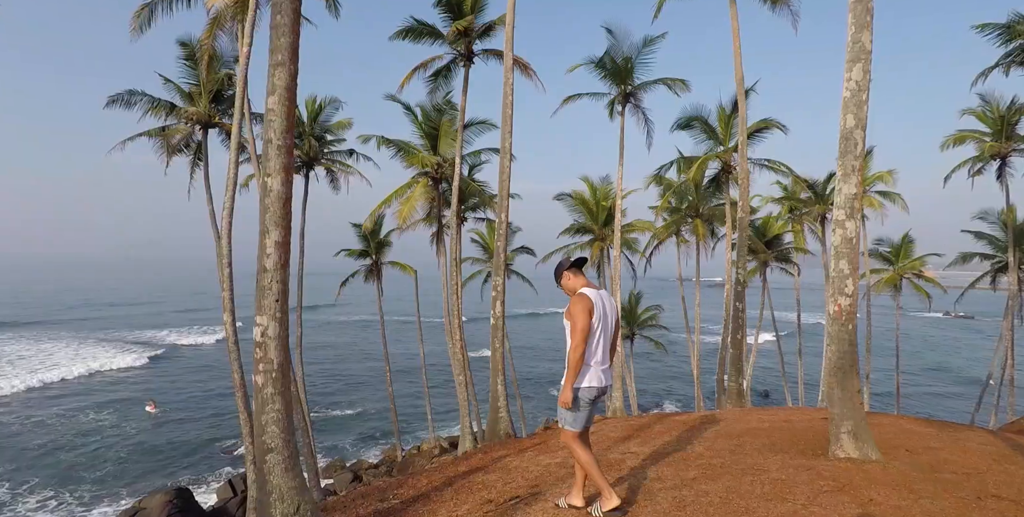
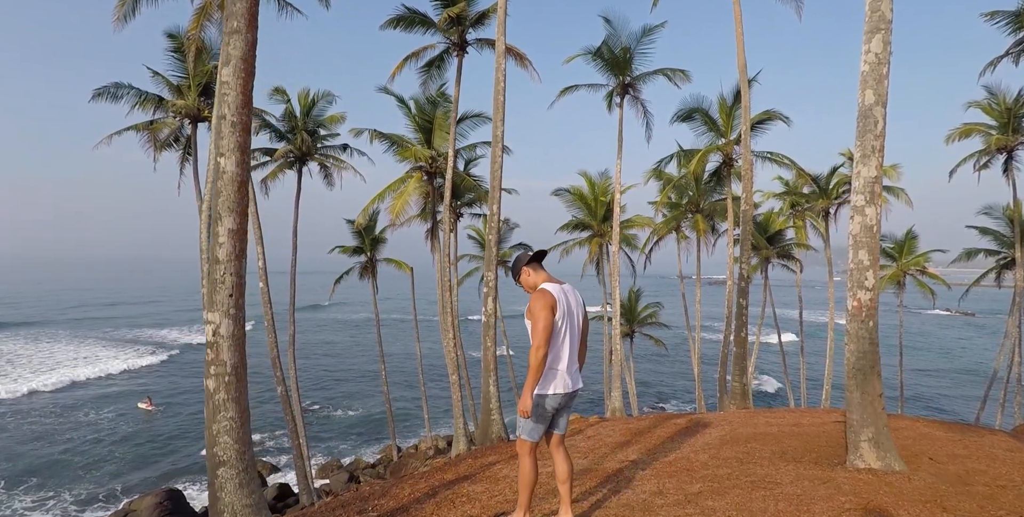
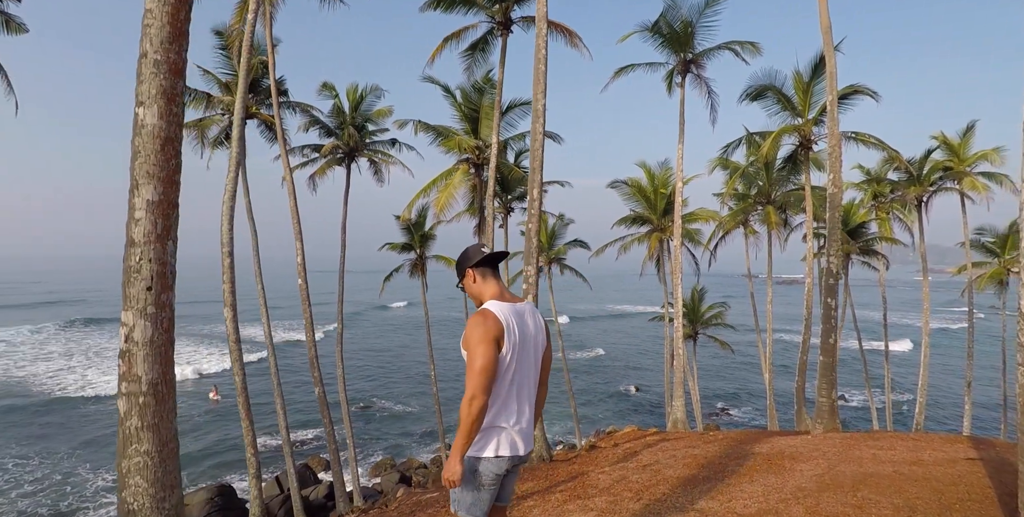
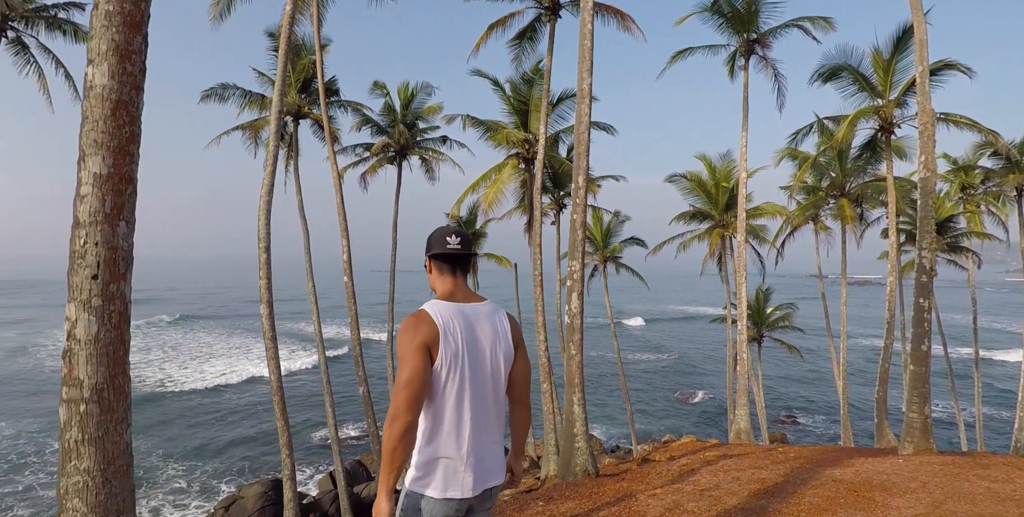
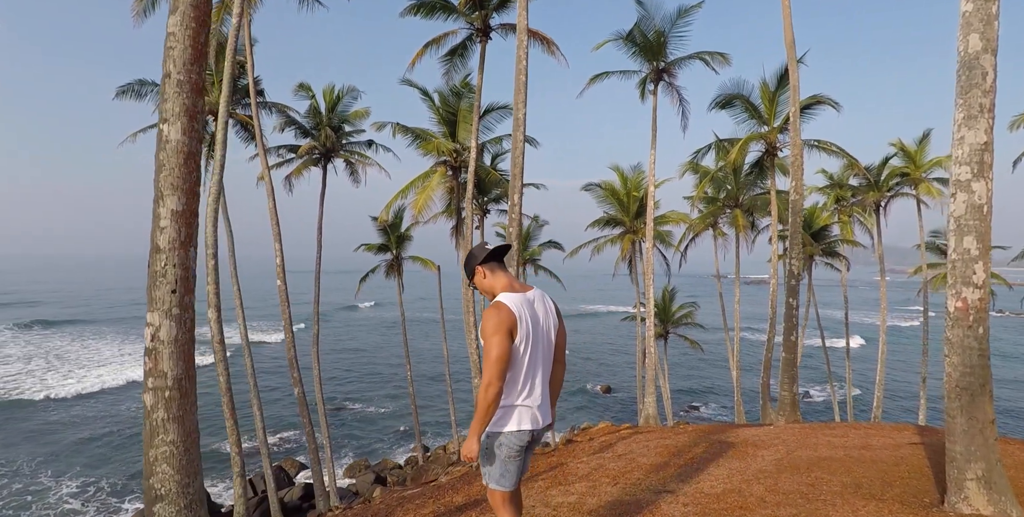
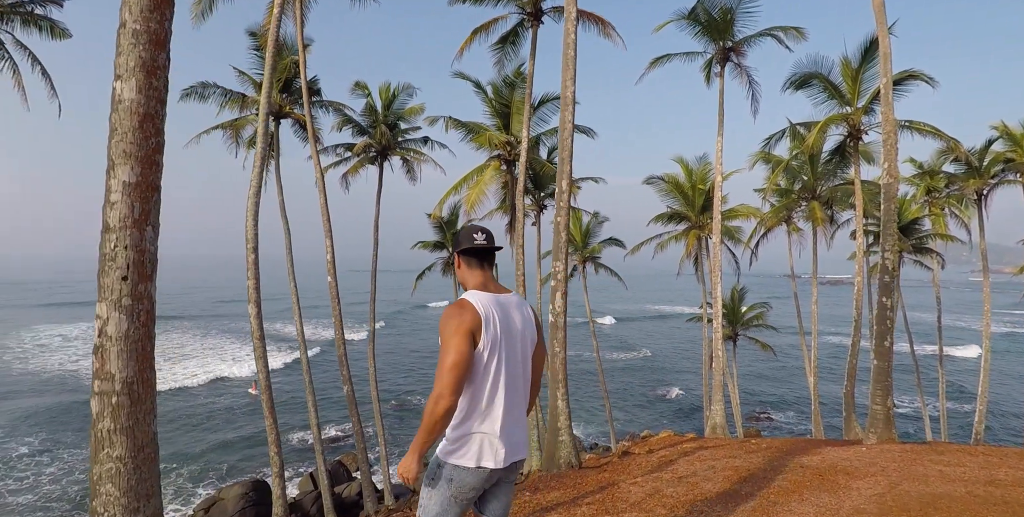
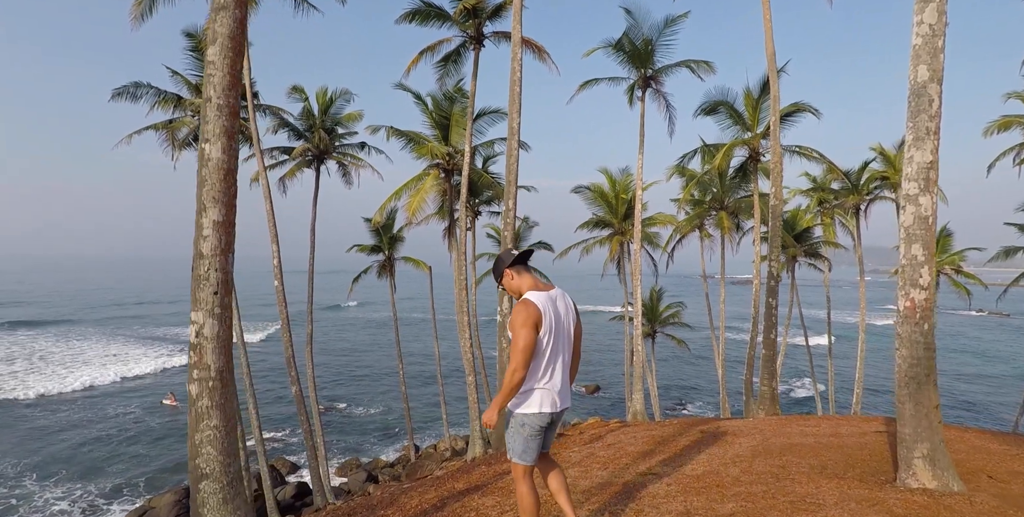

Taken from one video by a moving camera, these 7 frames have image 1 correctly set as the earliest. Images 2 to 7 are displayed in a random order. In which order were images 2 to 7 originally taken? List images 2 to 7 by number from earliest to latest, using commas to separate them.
2, 7, 5, 3, 6, 4
